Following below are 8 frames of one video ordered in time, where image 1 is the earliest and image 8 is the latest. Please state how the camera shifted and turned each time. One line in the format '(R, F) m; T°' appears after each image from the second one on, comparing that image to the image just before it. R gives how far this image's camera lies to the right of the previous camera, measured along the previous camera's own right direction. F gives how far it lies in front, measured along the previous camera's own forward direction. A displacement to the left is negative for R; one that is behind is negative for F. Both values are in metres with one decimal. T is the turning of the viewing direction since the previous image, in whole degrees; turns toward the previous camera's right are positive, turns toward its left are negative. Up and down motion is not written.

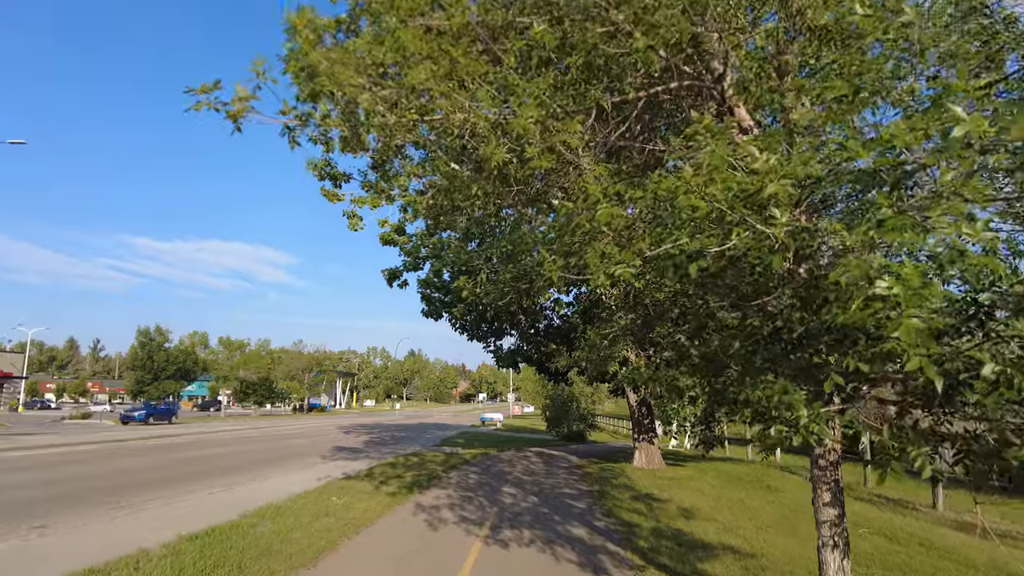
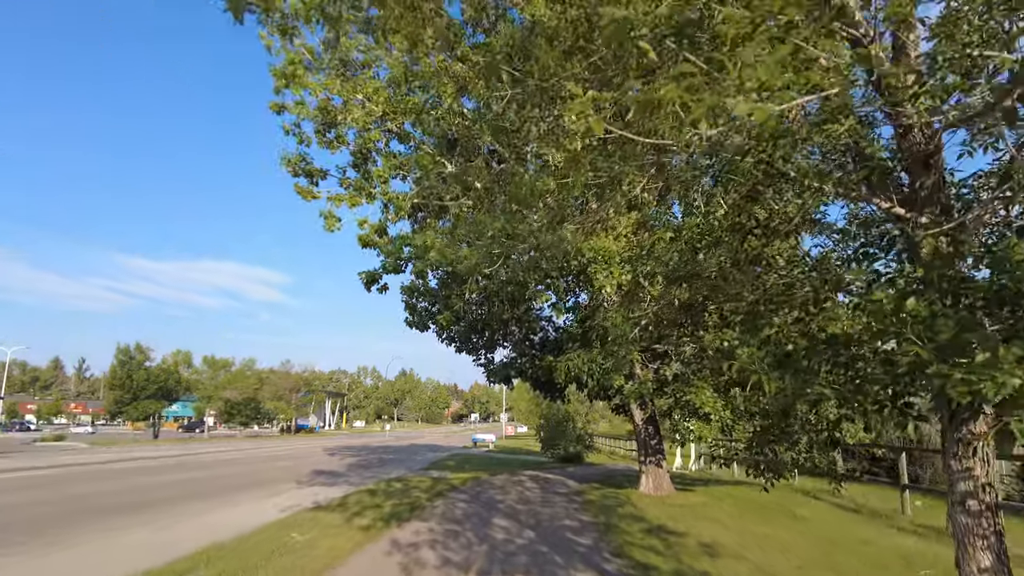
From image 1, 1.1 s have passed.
(0.0, +1.6) m; +1°
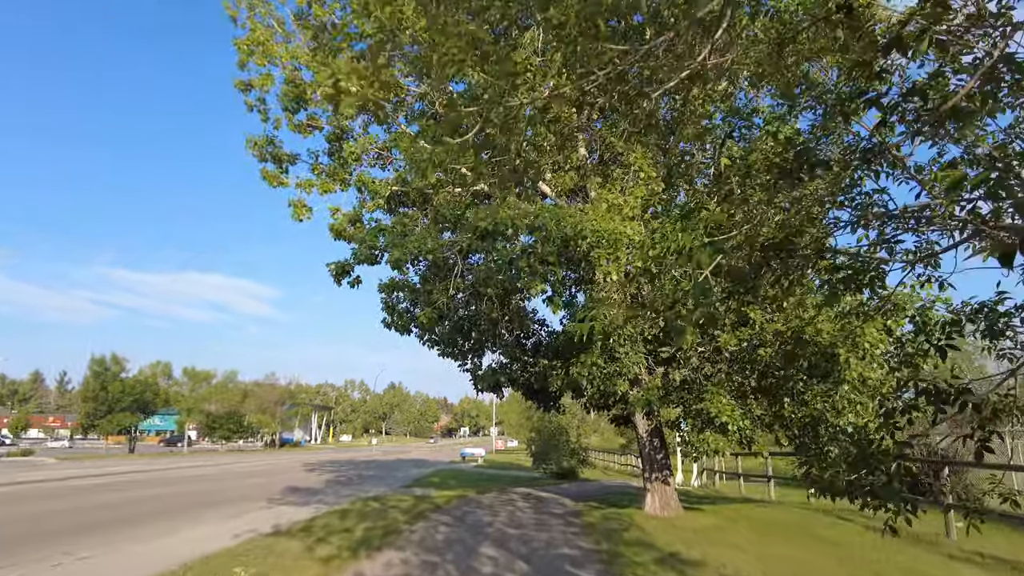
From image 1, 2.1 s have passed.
(0.0, +1.6) m; +1°
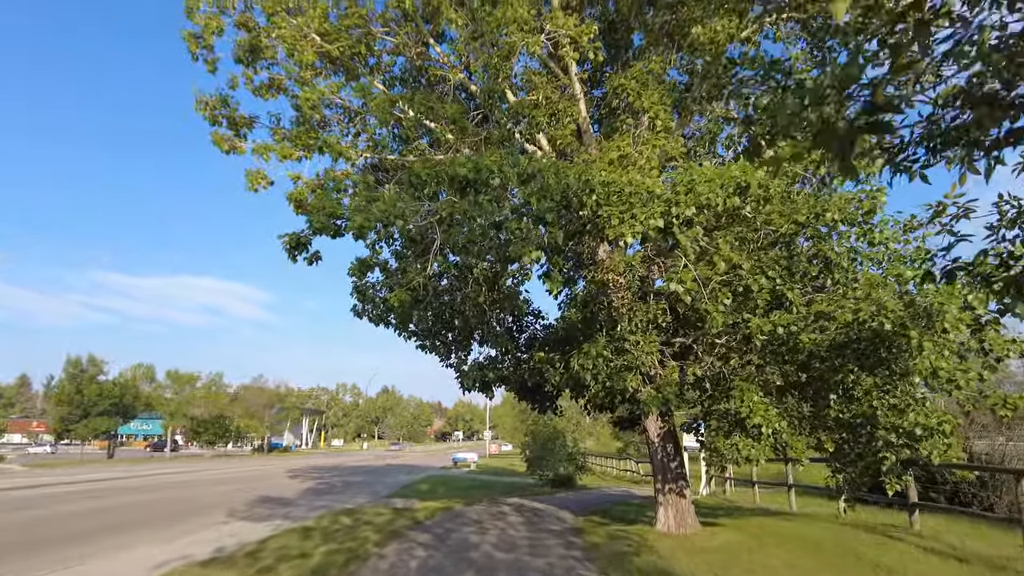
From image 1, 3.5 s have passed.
(+0.1, +2.0) m; 0°
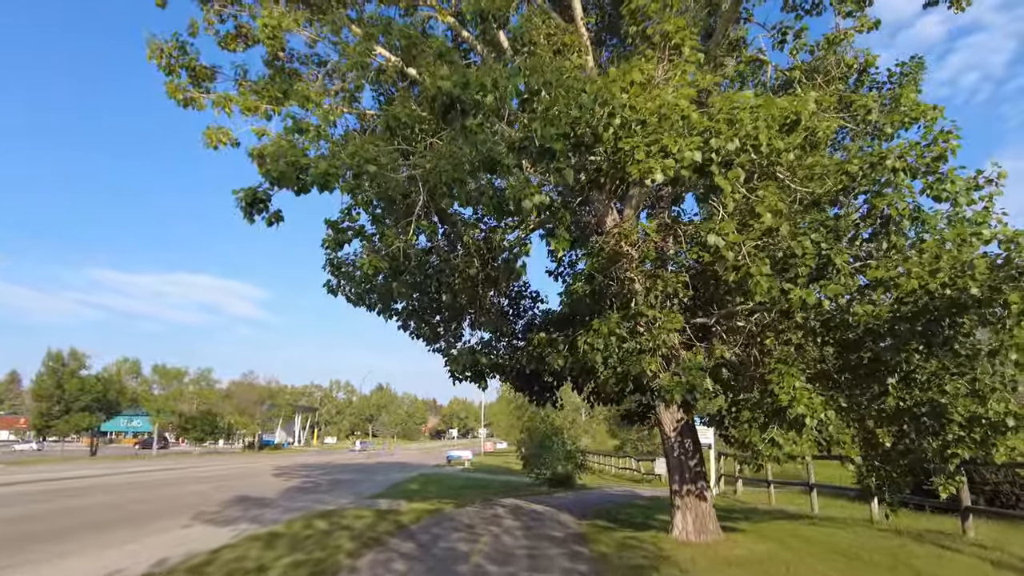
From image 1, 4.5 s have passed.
(0.0, +1.6) m; 0°
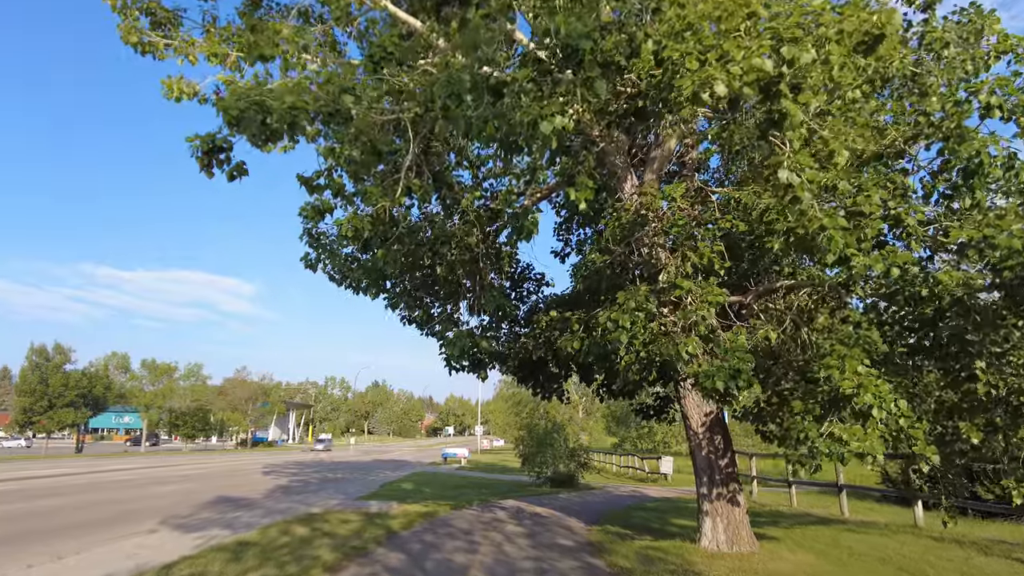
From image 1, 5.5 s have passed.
(-0.1, +1.4) m; 0°
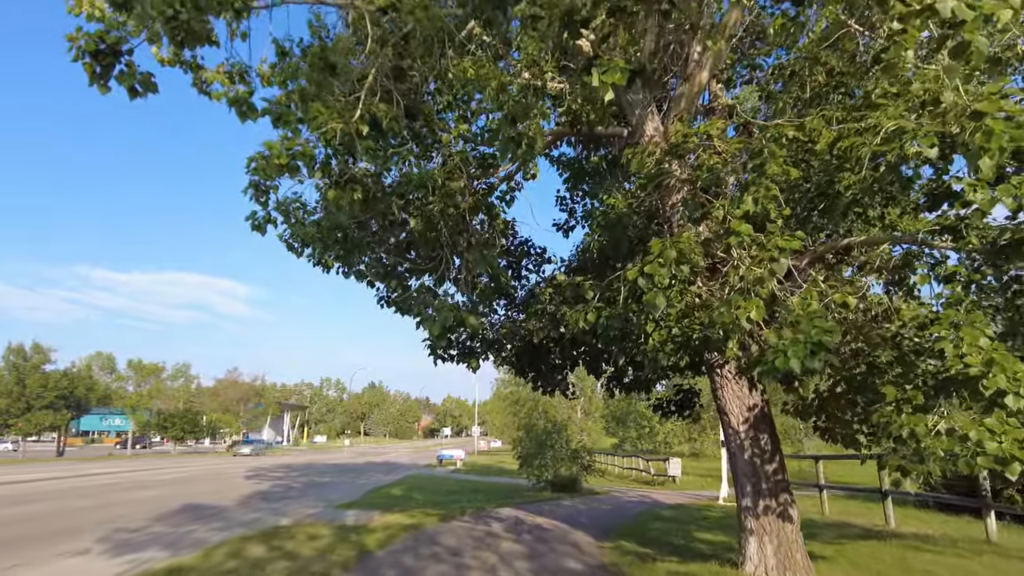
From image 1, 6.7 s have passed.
(0.0, +1.9) m; 0°
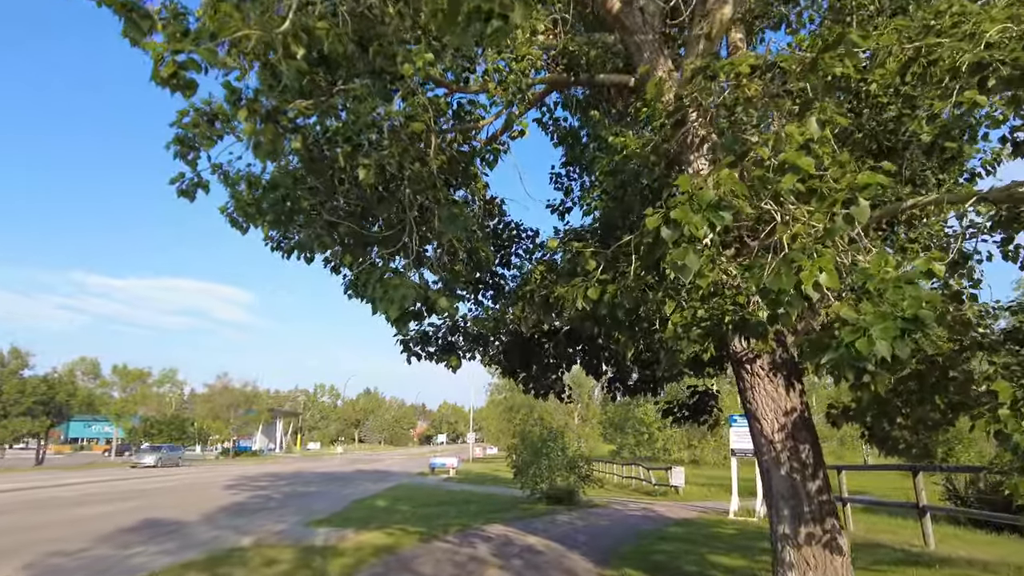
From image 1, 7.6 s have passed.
(+0.1, +1.5) m; 0°
